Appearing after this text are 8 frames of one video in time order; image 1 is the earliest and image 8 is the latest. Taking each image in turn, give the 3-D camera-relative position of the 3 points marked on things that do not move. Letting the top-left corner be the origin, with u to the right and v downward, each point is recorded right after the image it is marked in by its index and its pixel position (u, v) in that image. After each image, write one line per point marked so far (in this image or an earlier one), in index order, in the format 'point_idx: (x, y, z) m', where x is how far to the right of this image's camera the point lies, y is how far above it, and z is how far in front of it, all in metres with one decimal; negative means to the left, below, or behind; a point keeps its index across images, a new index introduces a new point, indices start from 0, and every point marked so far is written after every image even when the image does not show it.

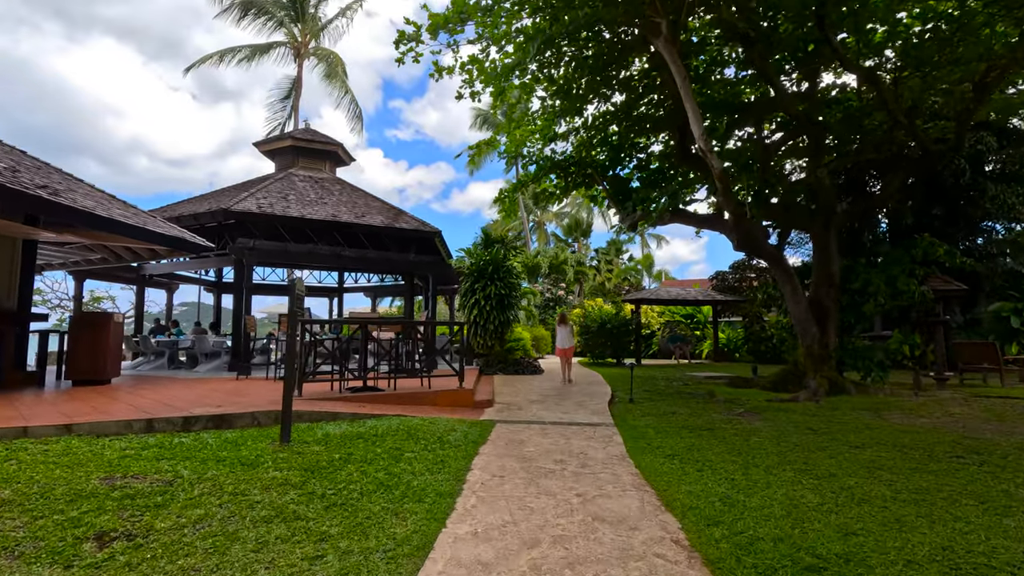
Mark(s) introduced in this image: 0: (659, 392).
0: (+2.5, -1.8, +9.1) m
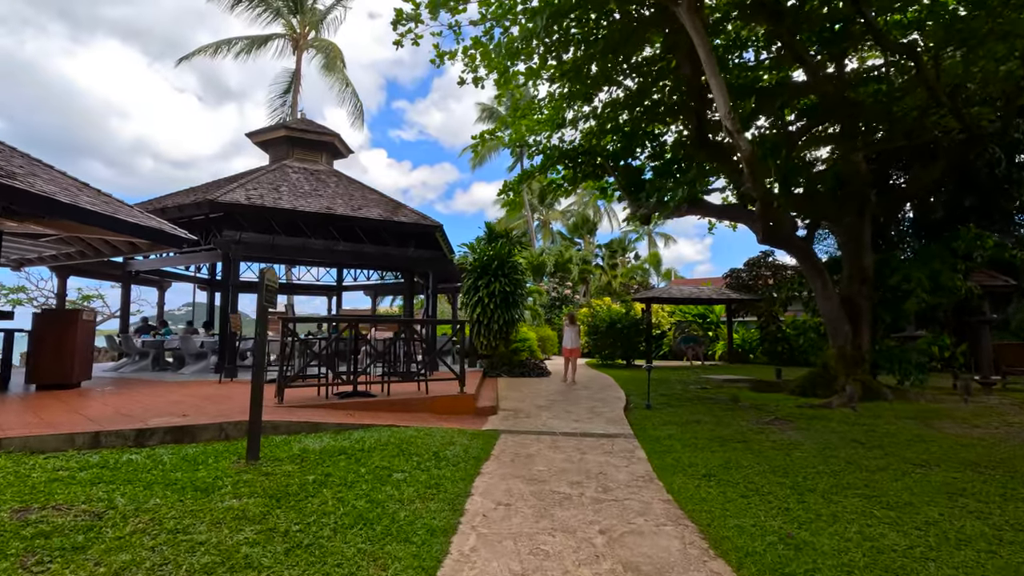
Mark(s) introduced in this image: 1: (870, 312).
0: (+2.6, -1.7, +8.4) m
1: (+5.8, -0.4, +8.6) m
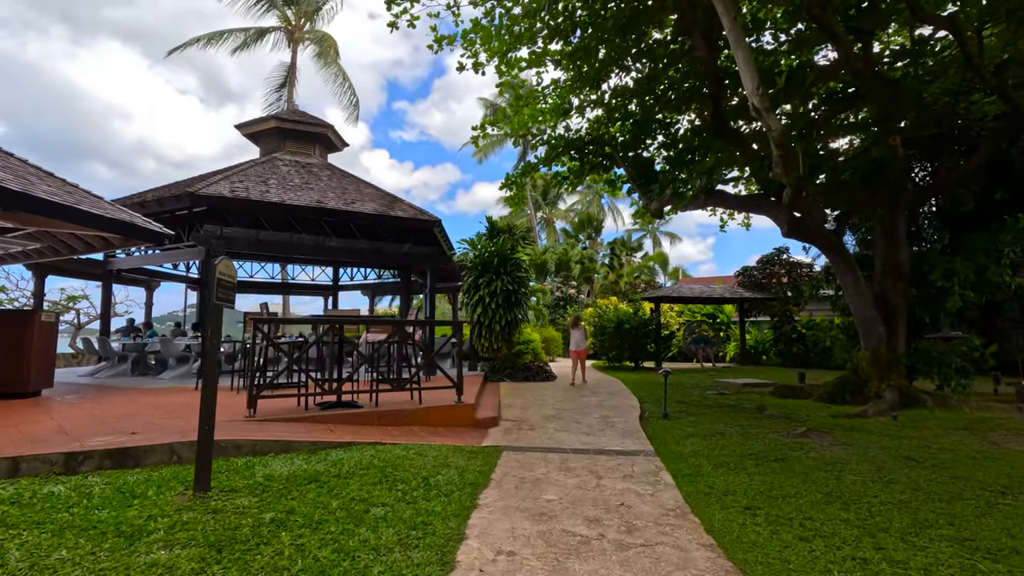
0: (+2.6, -1.7, +7.7) m
1: (+5.8, -0.3, +7.9) m
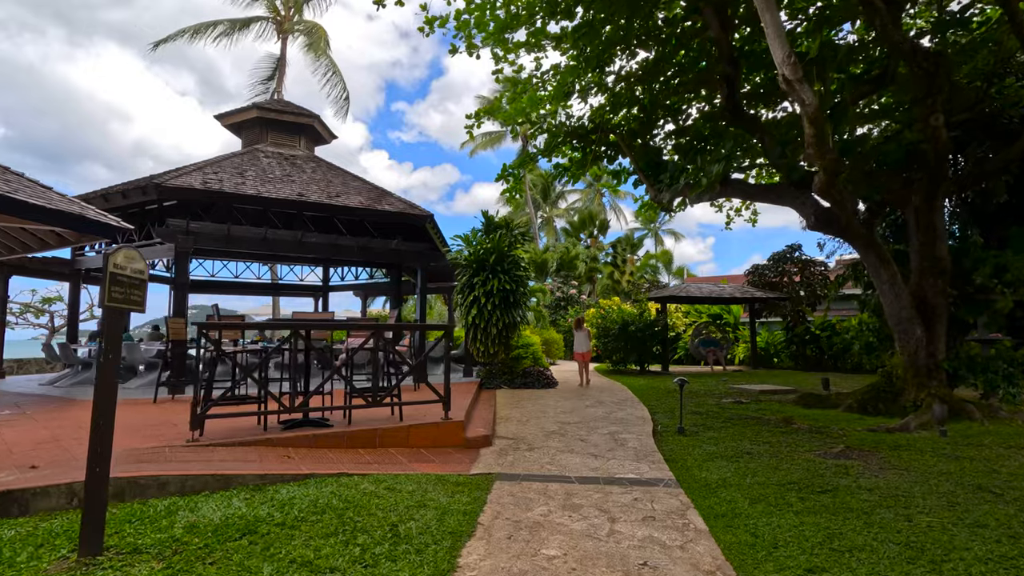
0: (+2.6, -1.7, +6.9) m
1: (+5.8, -0.3, +7.1) m
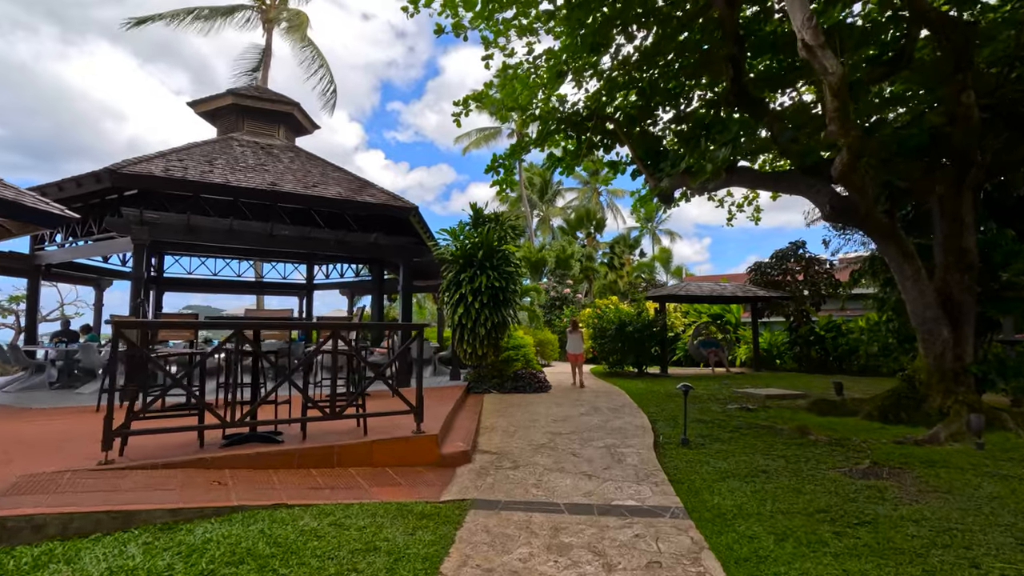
0: (+2.4, -1.6, +6.2) m
1: (+5.6, -0.3, +6.5) m
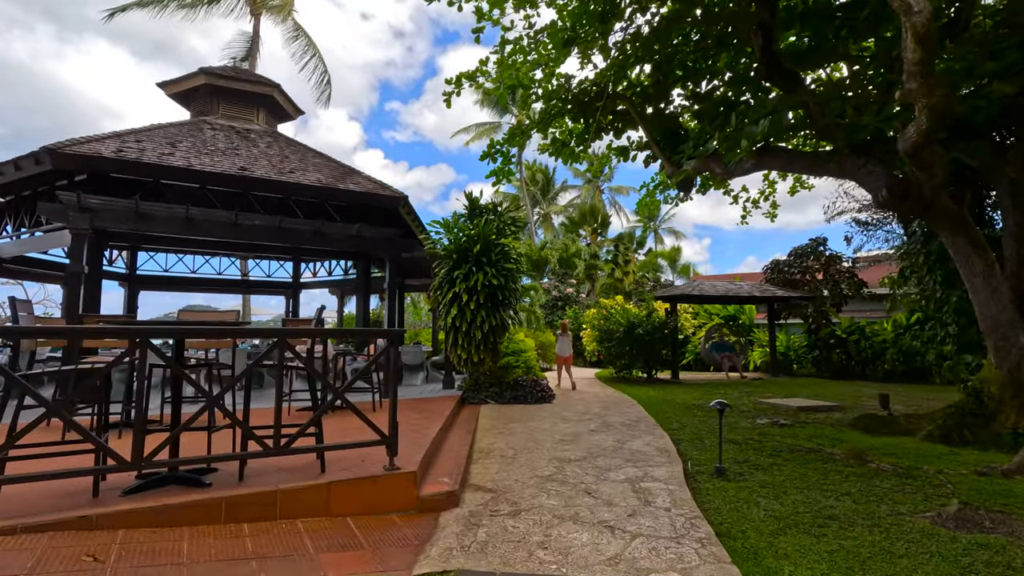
0: (+2.4, -1.6, +5.3) m
1: (+5.6, -0.2, +5.5) m
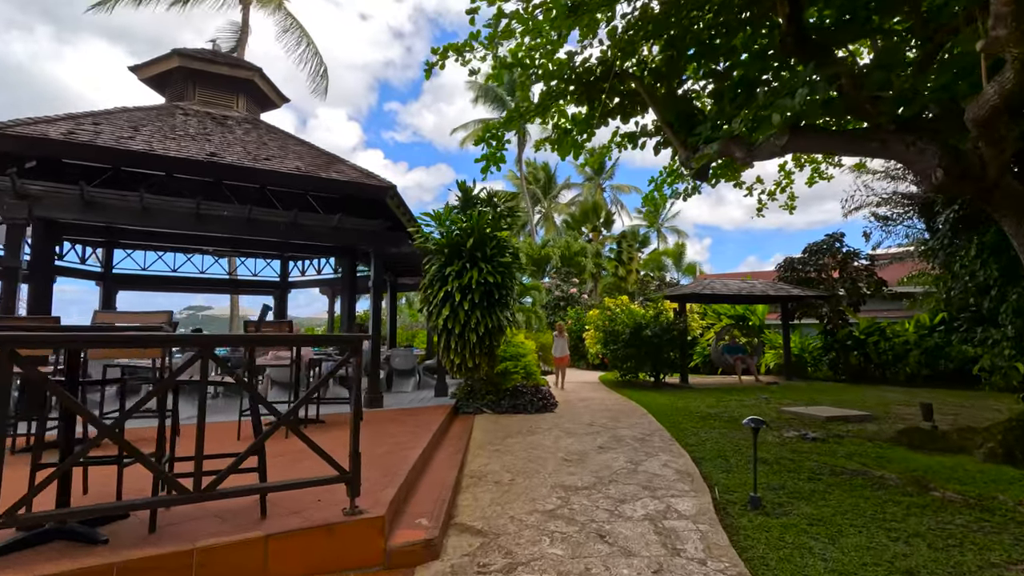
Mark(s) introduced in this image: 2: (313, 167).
0: (+2.4, -1.6, +4.5) m
1: (+5.6, -0.2, +4.8) m
2: (-2.9, +1.8, +7.8) m
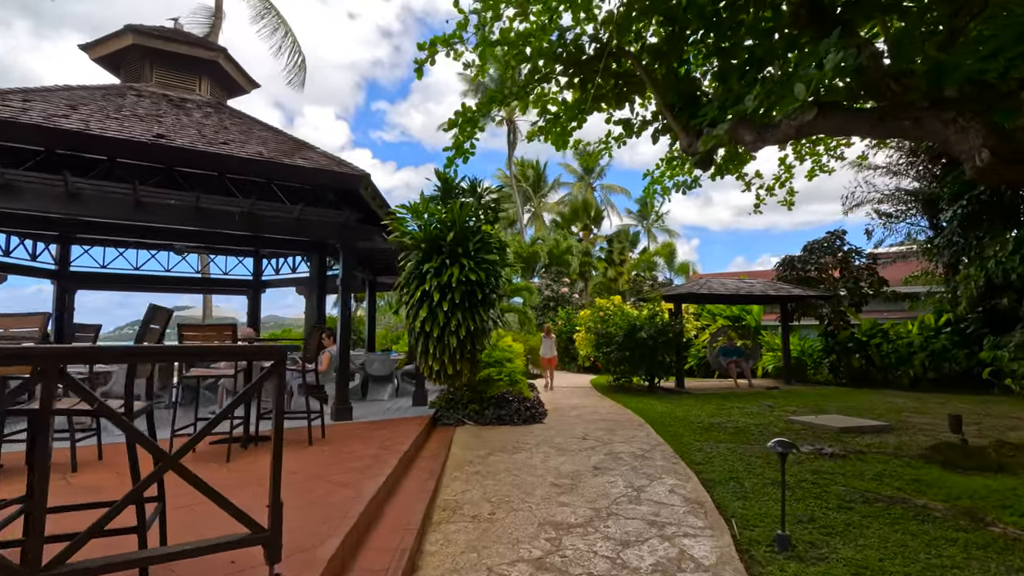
0: (+2.3, -1.6, +3.9) m
1: (+5.4, -0.2, +4.2) m
2: (-3.1, +1.8, +7.1) m
